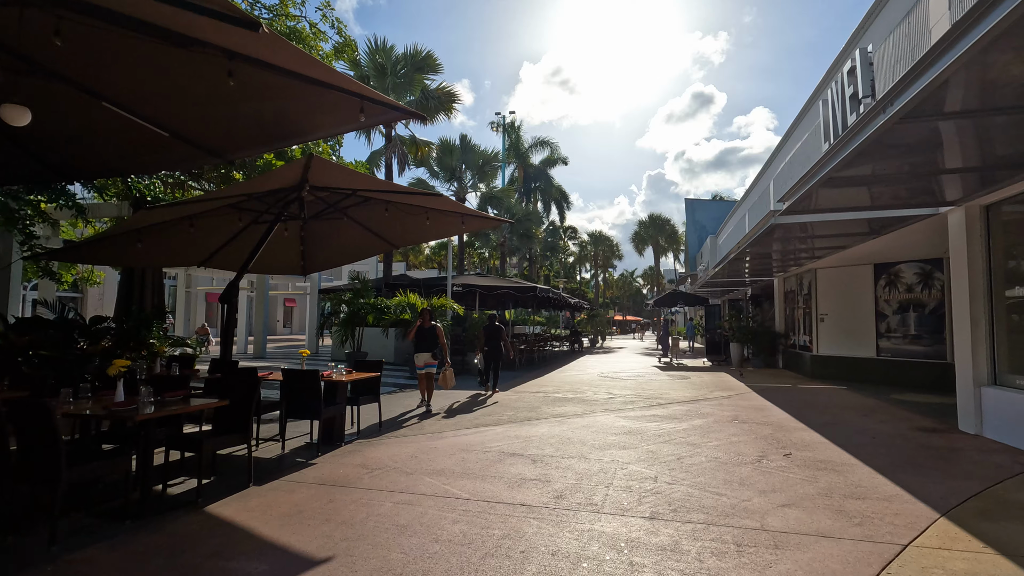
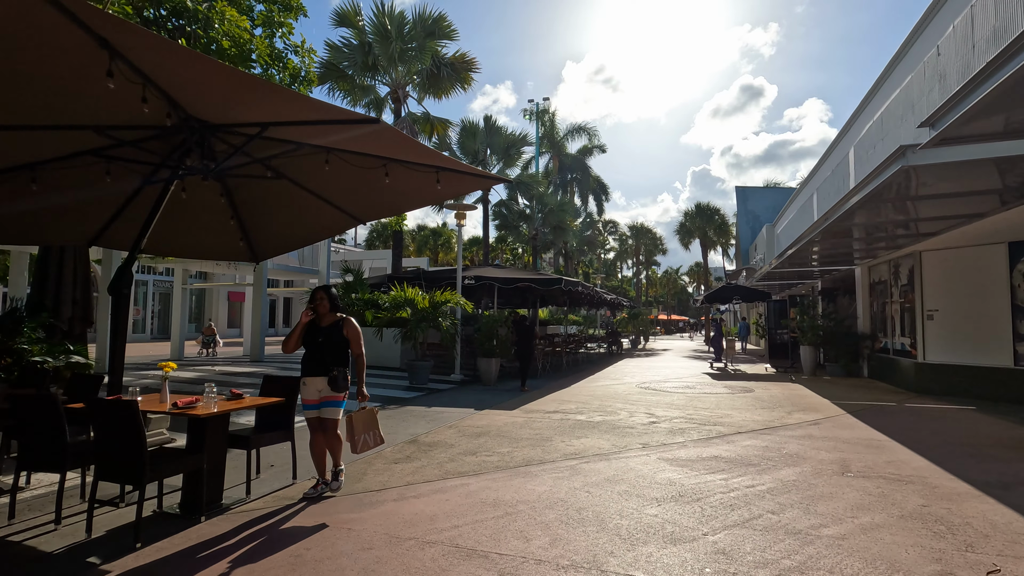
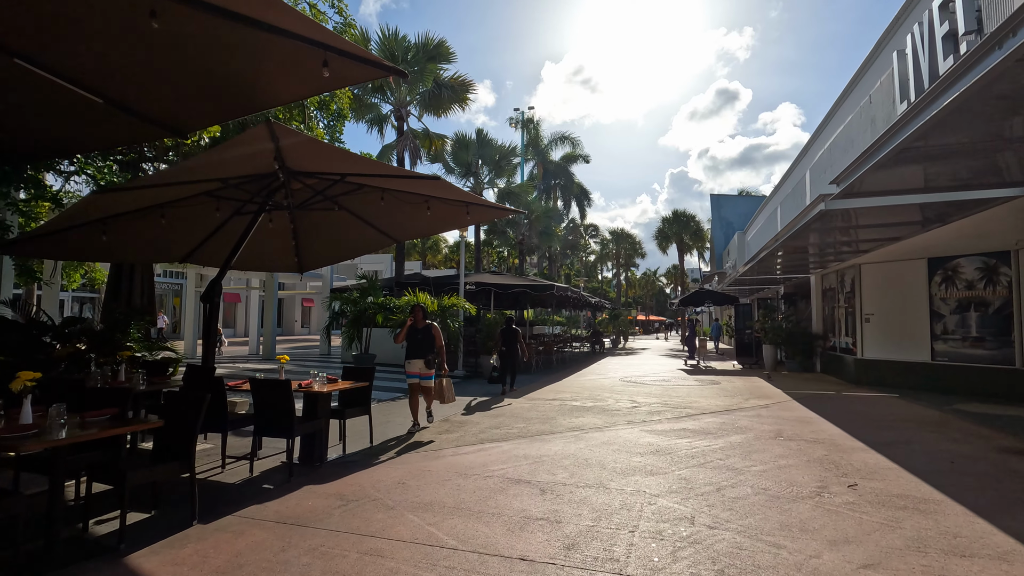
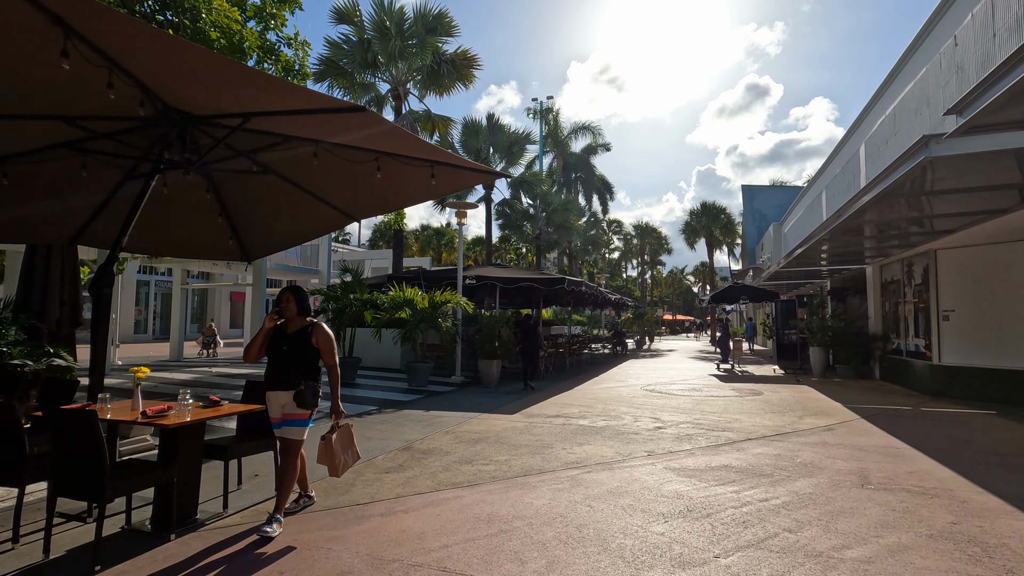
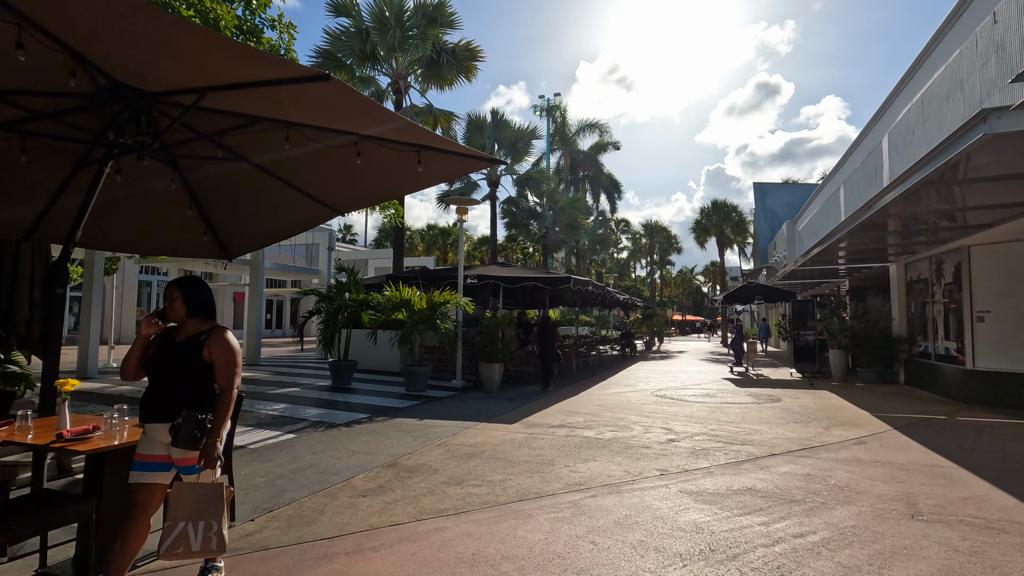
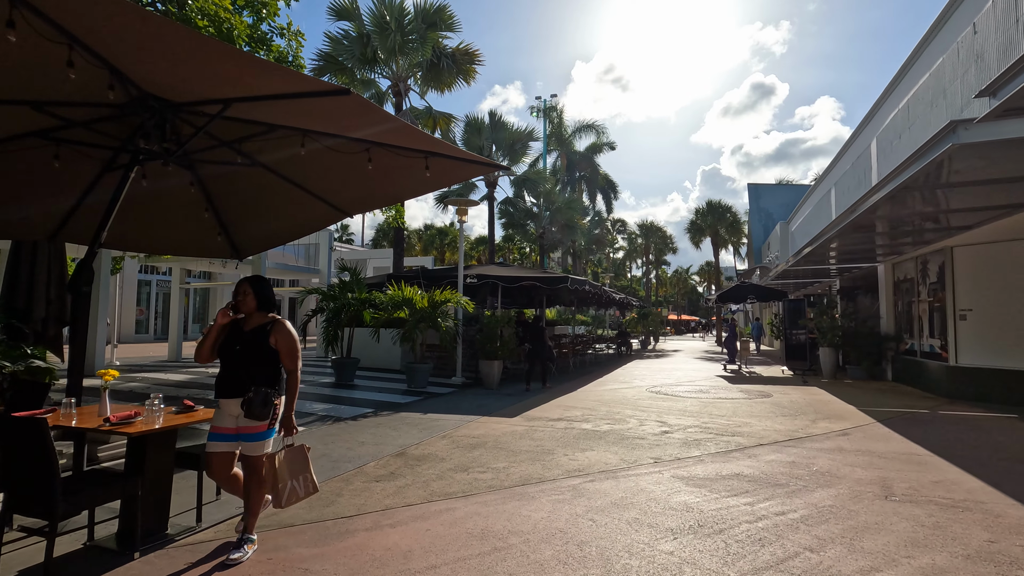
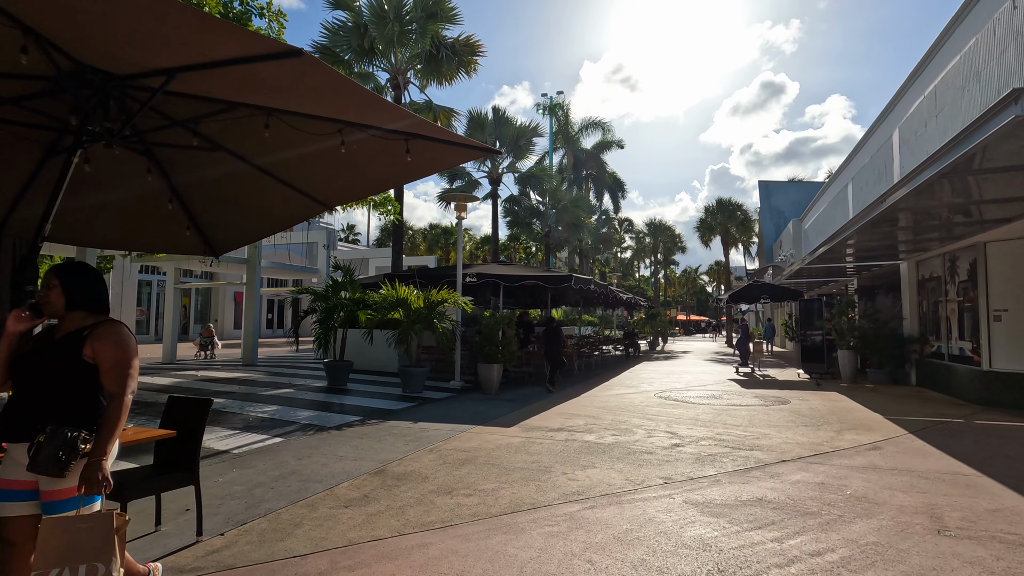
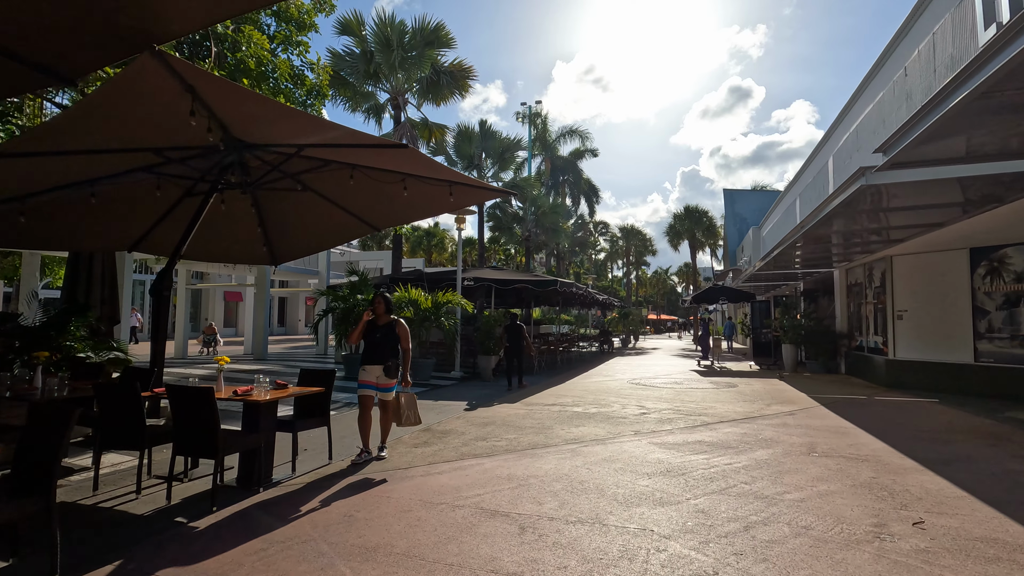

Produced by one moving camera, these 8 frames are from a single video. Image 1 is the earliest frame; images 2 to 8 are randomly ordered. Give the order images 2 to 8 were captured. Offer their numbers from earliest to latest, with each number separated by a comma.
3, 8, 2, 4, 6, 5, 7
